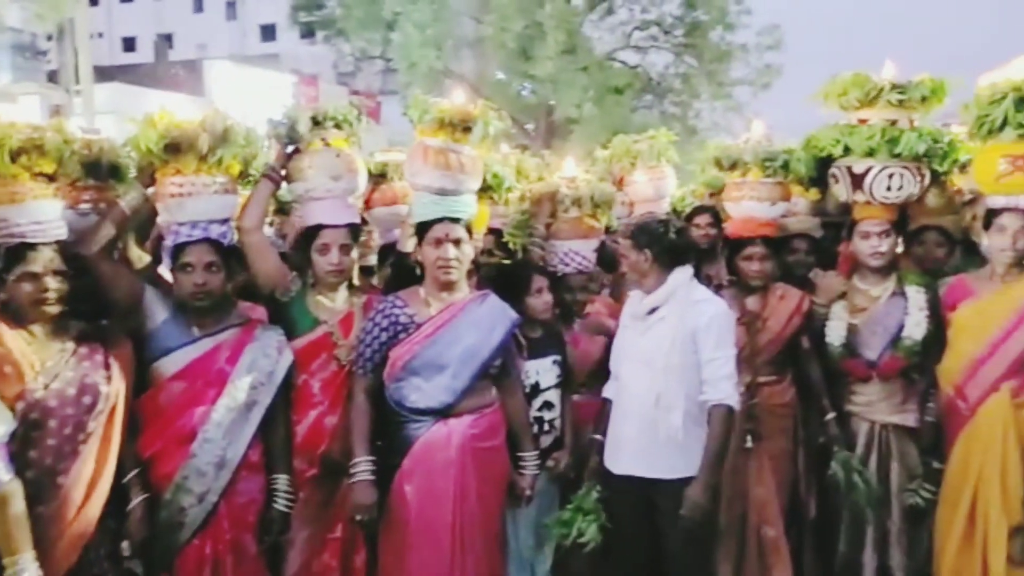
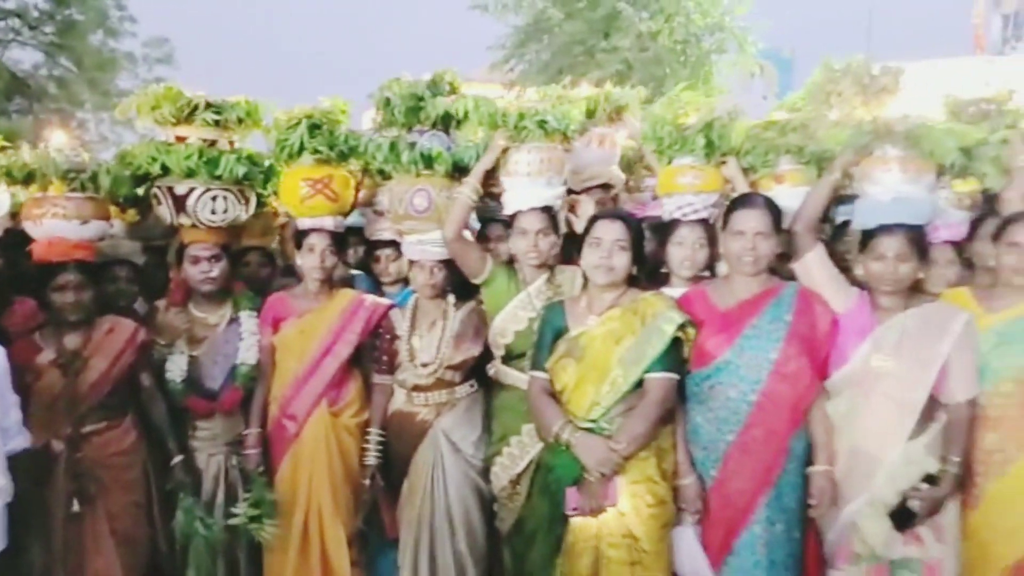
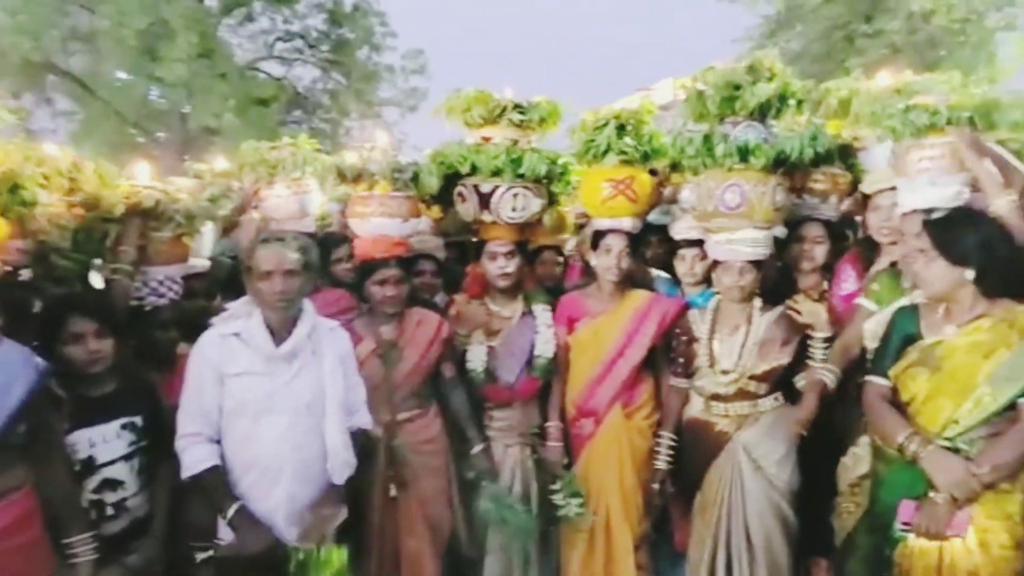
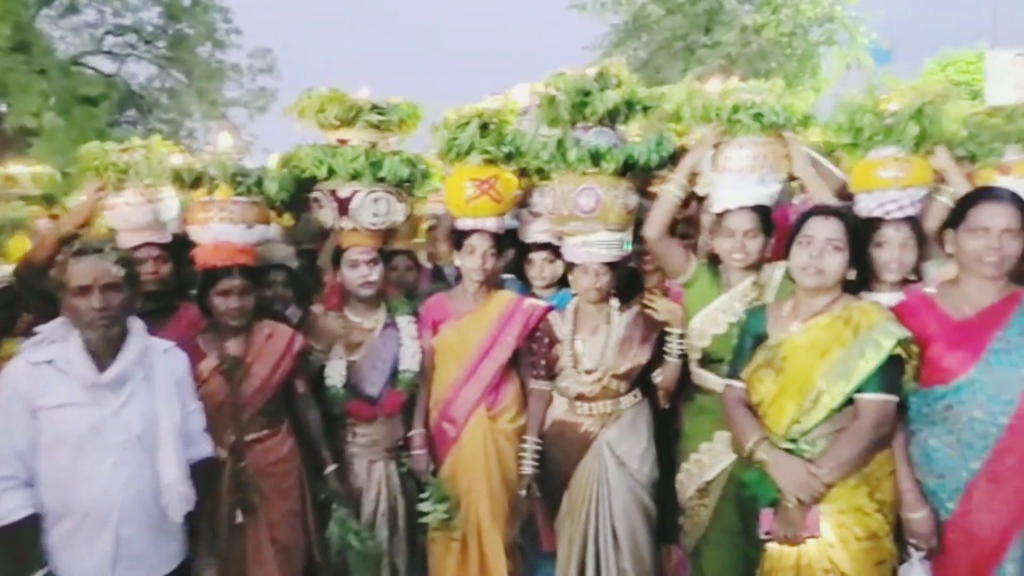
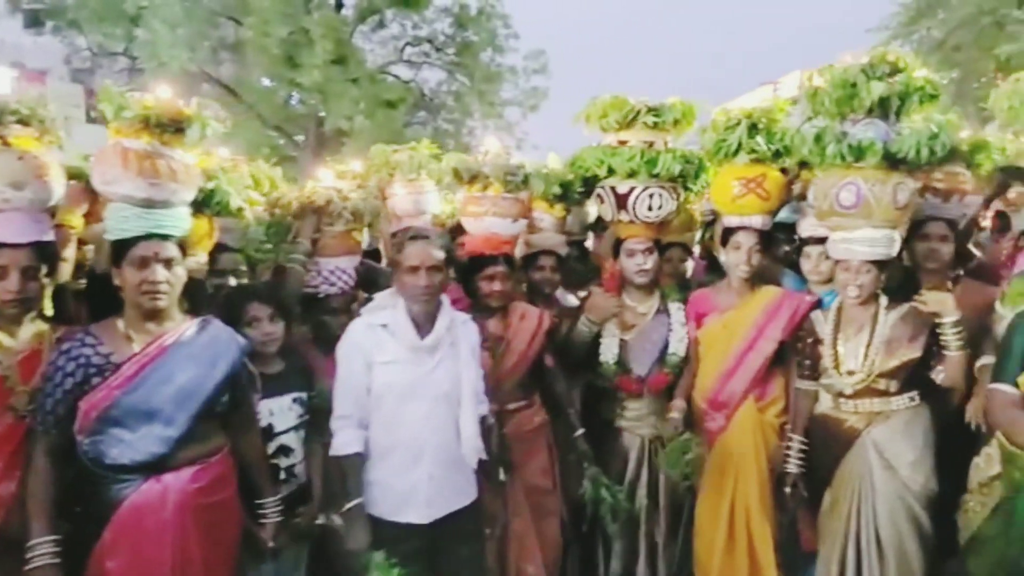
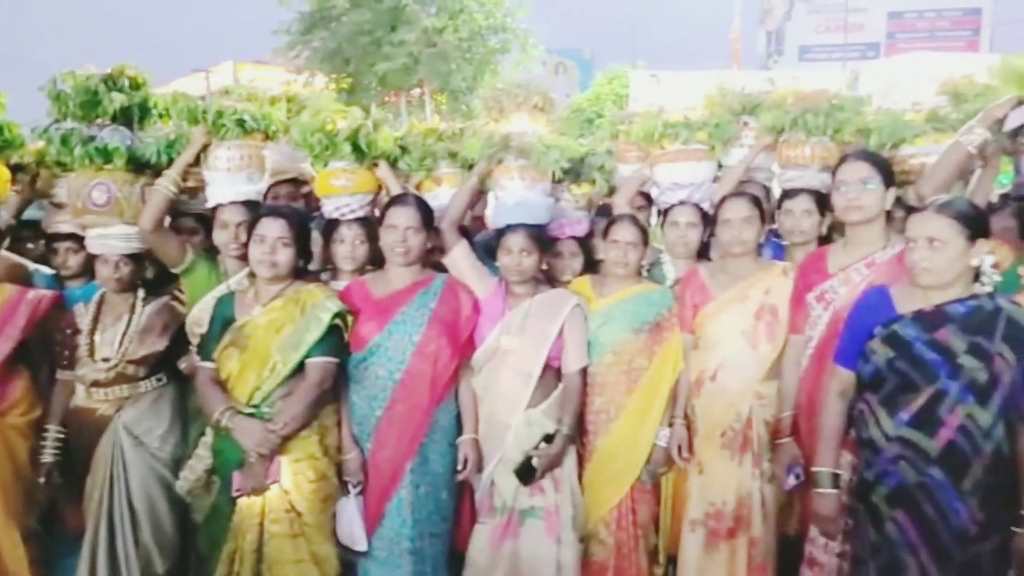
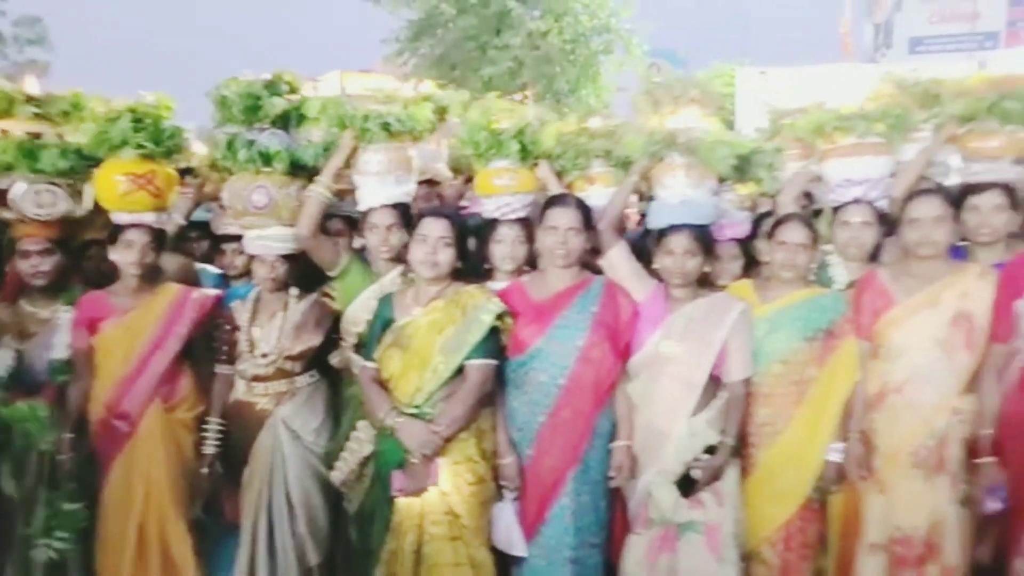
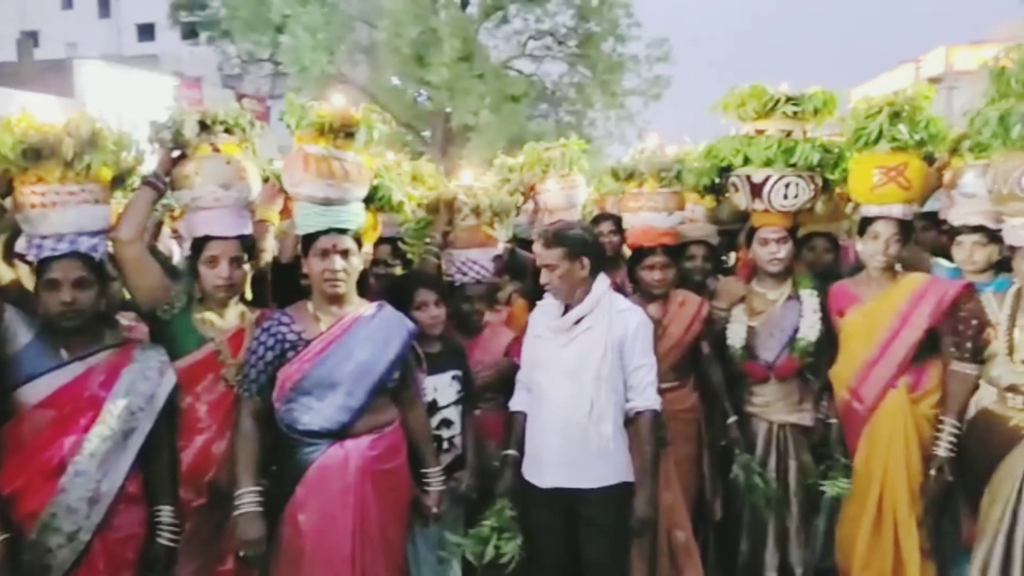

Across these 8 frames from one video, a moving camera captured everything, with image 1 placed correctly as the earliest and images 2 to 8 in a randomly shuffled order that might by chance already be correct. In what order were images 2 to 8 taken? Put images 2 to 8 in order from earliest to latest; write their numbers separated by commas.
8, 5, 3, 4, 2, 7, 6
